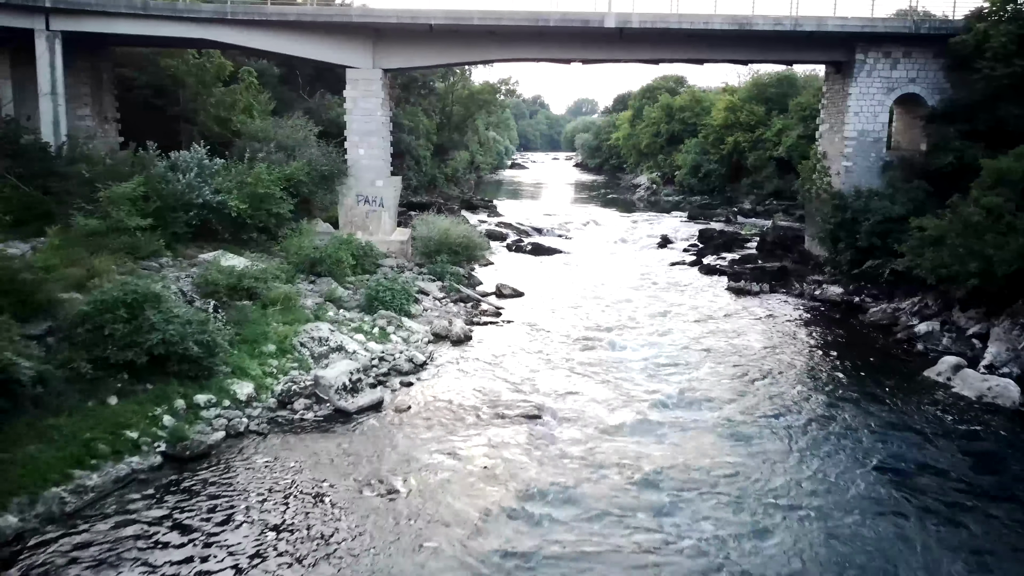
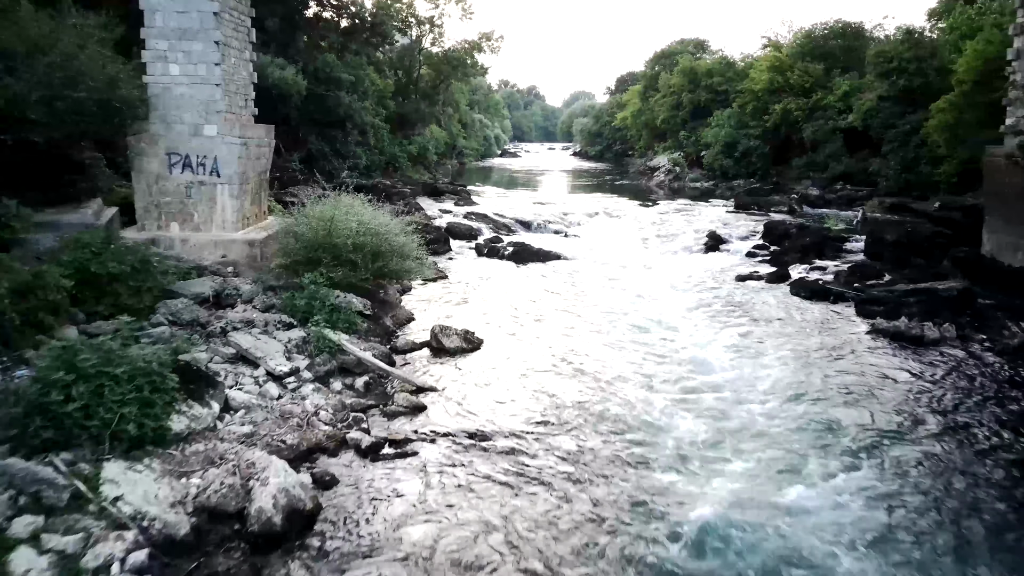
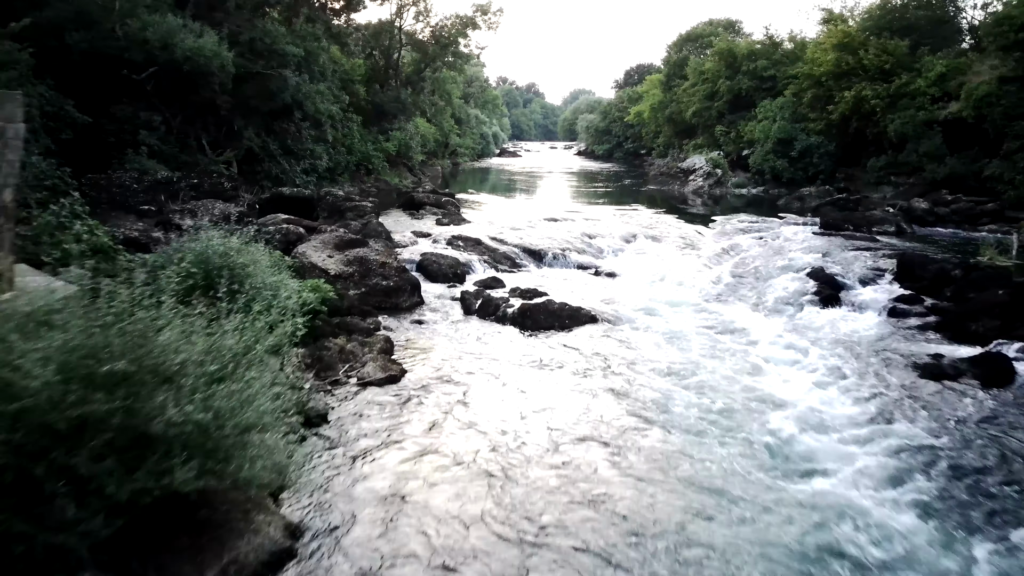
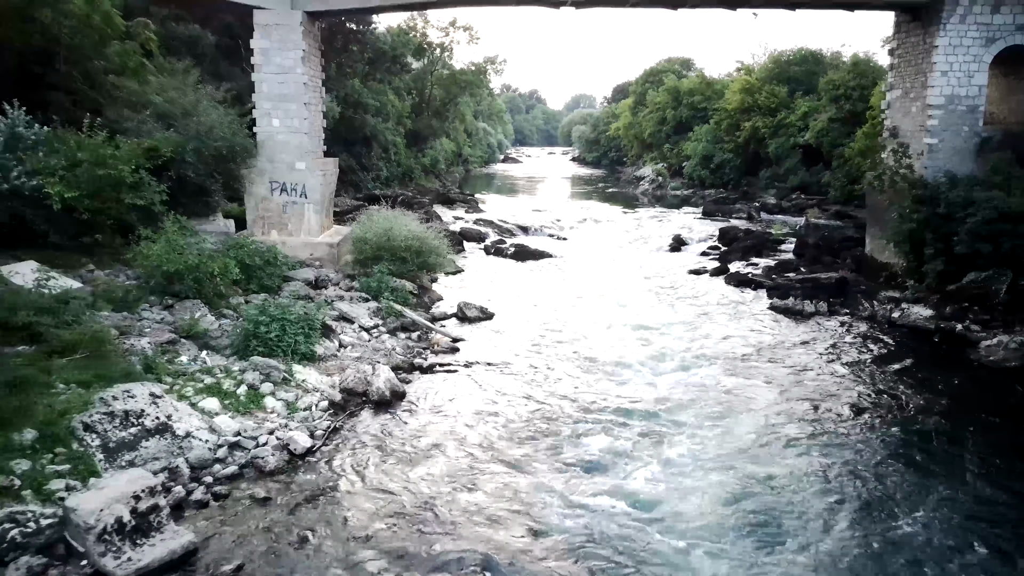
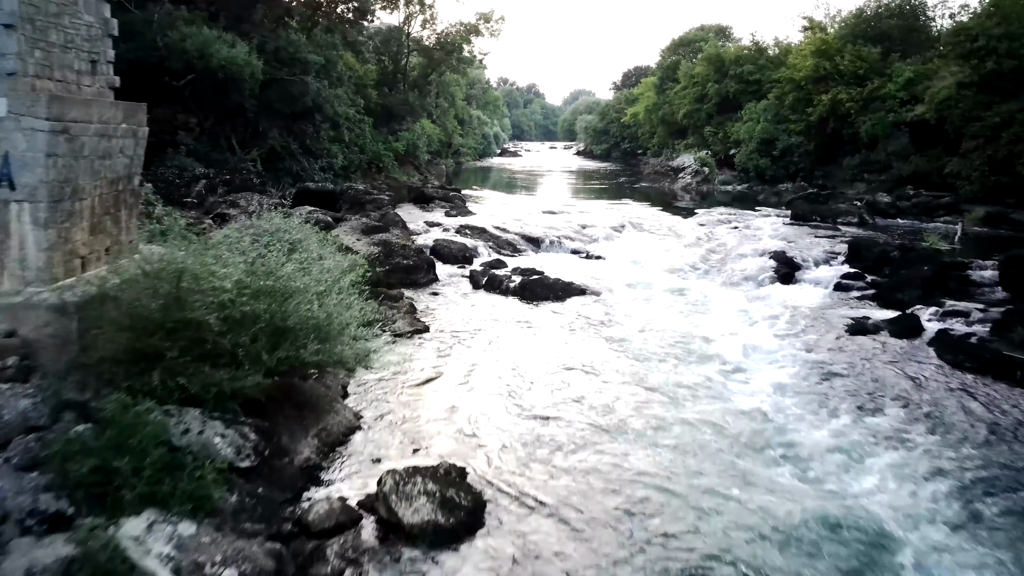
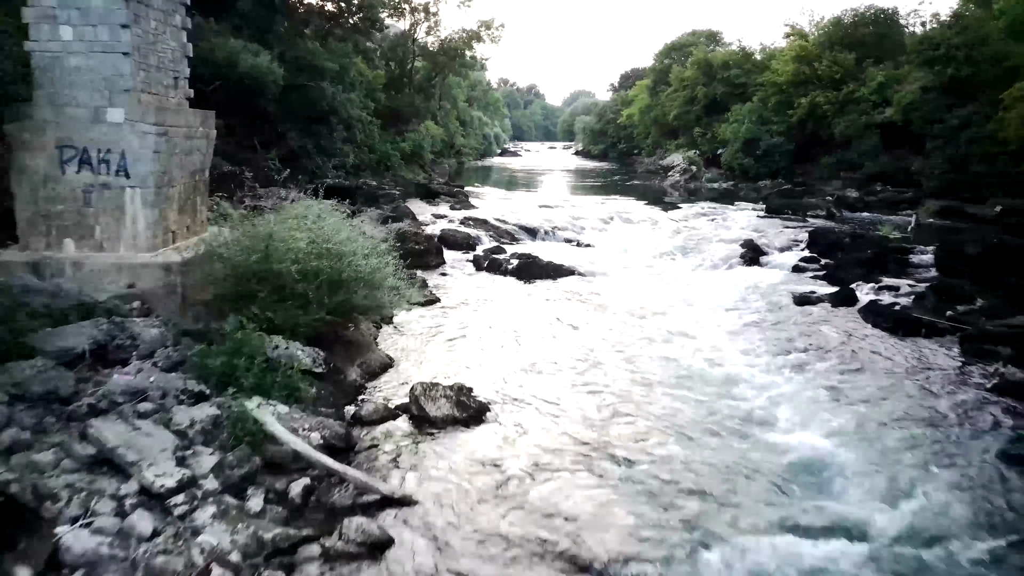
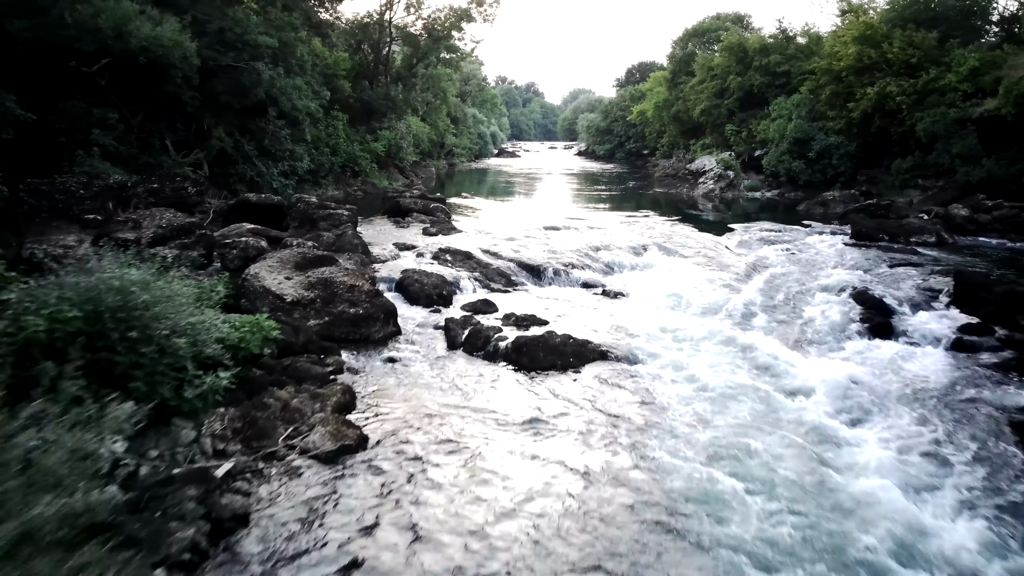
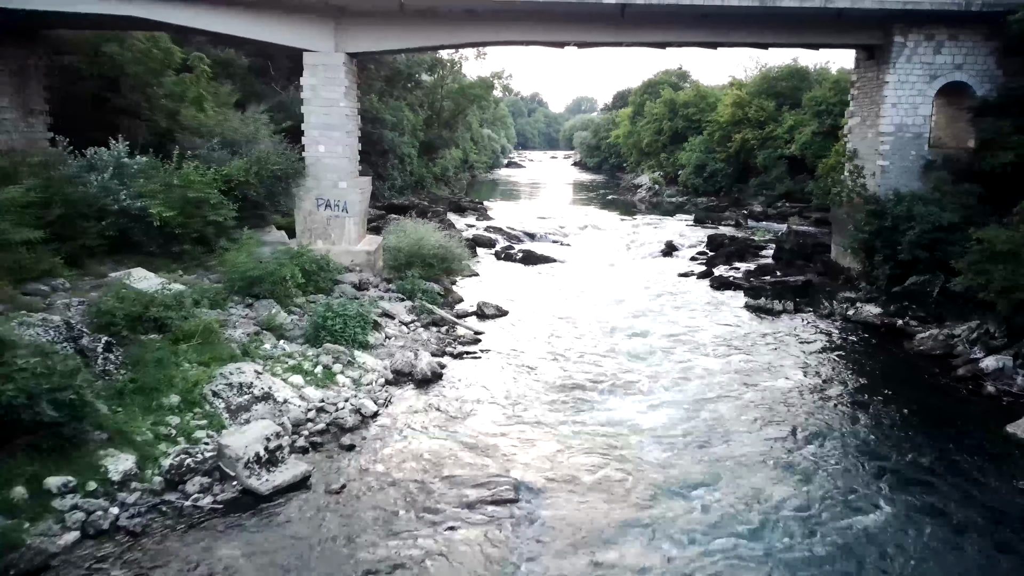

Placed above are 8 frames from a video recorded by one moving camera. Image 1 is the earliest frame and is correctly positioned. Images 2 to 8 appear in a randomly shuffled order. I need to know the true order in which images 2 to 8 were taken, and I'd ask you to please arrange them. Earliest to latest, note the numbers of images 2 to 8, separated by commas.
8, 4, 2, 6, 5, 3, 7
